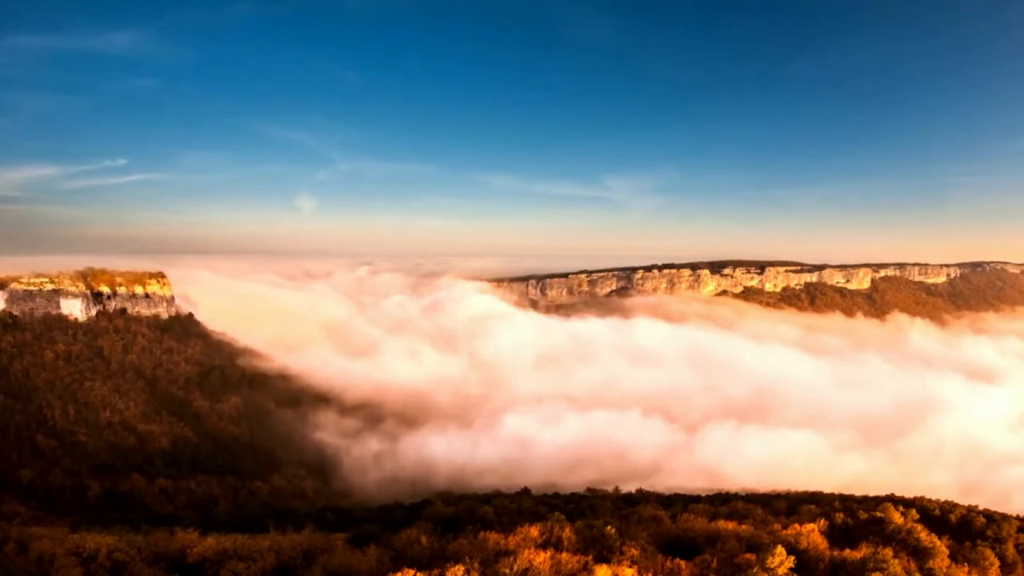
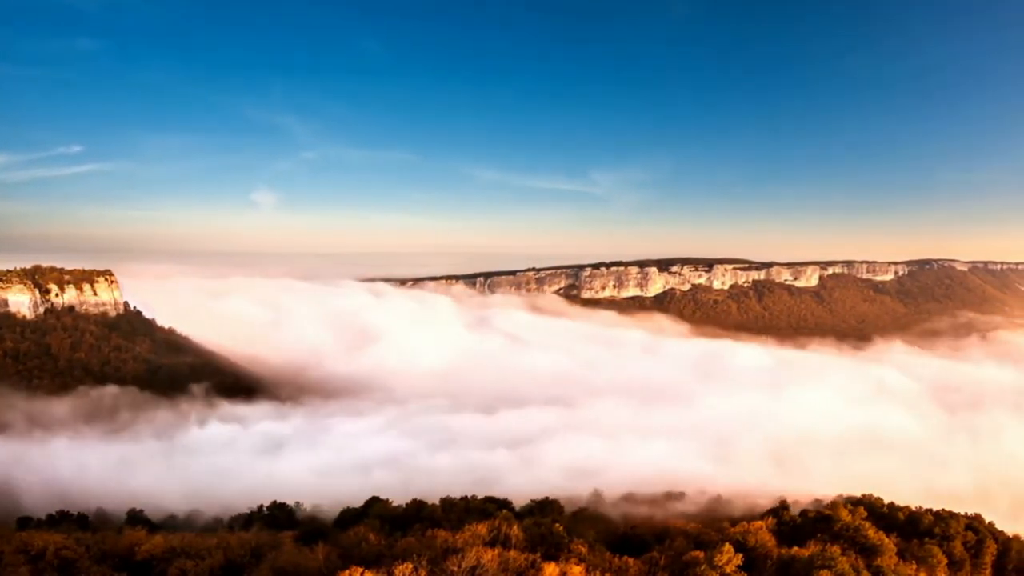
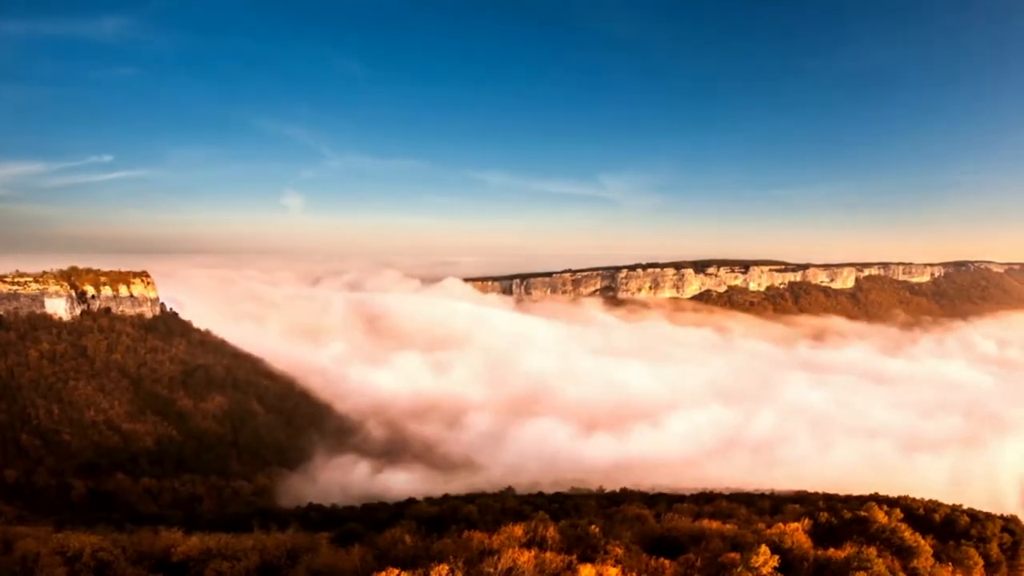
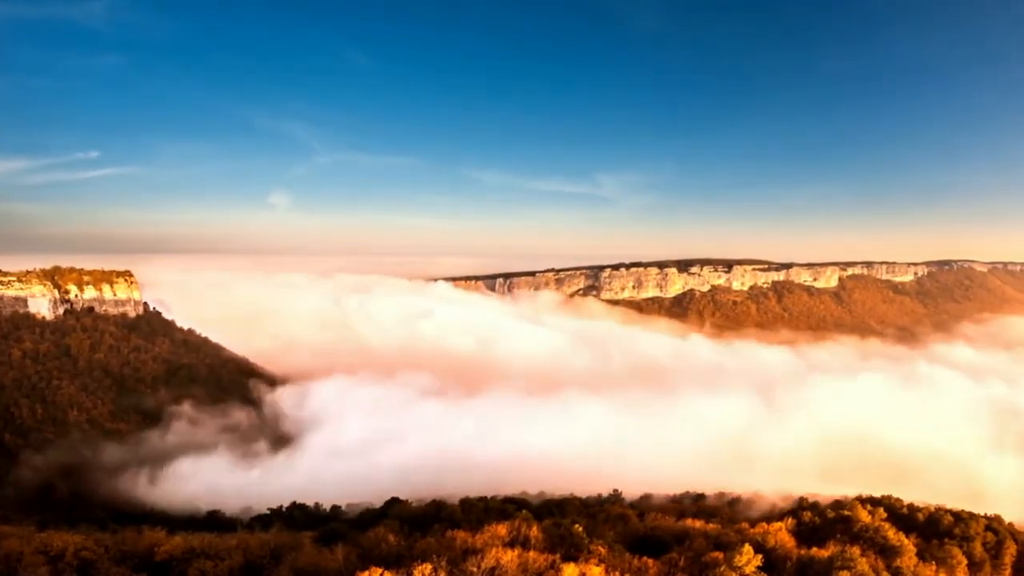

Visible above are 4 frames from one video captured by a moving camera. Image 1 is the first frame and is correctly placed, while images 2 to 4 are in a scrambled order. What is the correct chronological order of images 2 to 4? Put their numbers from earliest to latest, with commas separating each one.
3, 4, 2
